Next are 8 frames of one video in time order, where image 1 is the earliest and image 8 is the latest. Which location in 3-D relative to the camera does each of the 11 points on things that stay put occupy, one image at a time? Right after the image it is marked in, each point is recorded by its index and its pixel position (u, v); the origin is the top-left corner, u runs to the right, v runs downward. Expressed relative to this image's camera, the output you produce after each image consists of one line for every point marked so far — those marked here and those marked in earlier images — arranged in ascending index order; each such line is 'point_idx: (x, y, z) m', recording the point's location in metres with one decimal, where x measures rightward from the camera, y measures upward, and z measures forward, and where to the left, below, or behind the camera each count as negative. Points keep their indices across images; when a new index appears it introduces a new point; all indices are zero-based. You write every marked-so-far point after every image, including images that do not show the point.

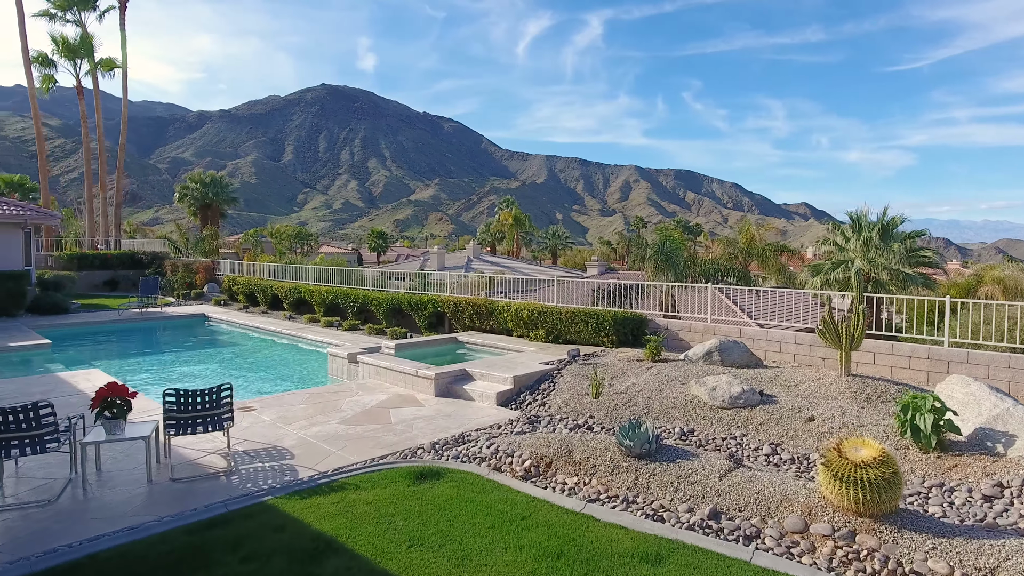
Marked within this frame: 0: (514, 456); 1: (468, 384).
0: (0.0, -1.4, +5.5) m
1: (-0.6, -1.2, +8.3) m
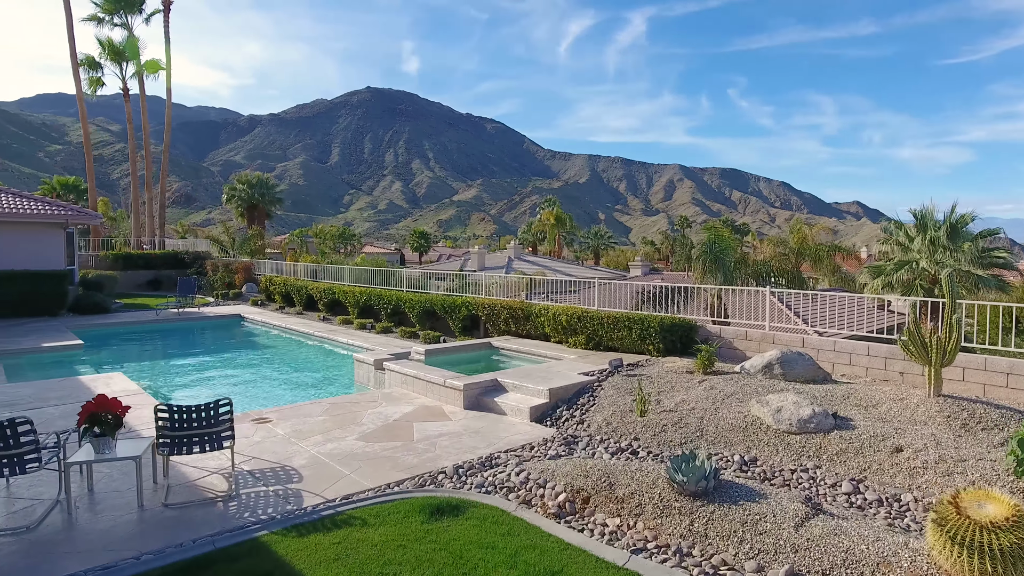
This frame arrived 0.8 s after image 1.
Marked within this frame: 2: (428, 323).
0: (+0.3, -1.5, +4.8) m
1: (-0.2, -1.3, +7.6) m
2: (-1.9, -0.8, +14.3) m
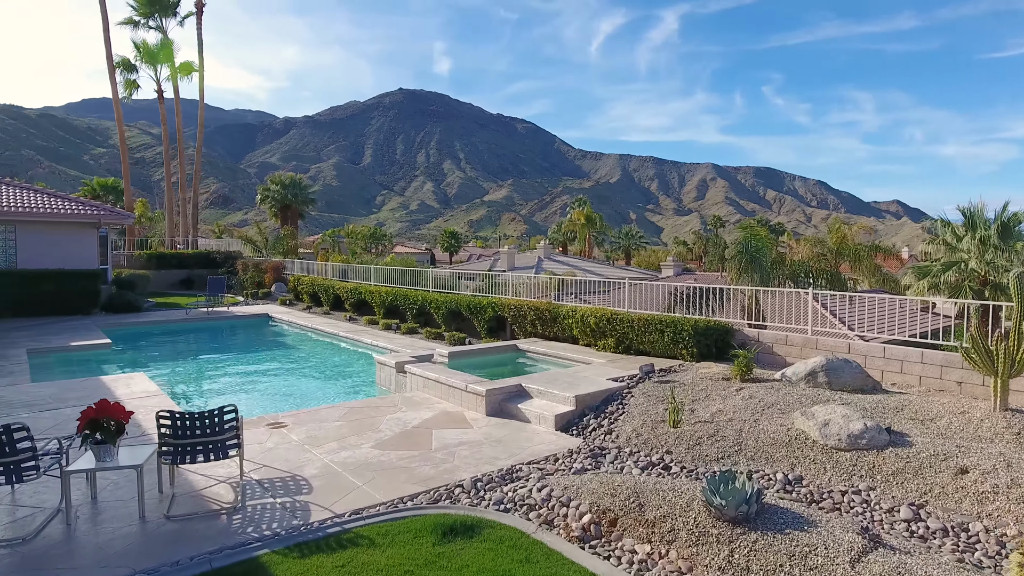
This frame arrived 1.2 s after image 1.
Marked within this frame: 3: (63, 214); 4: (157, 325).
0: (+0.4, -1.5, +4.4) m
1: (+0.1, -1.3, +7.3) m
2: (-1.3, -0.8, +14.0) m
3: (-12.6, +2.1, +17.9) m
4: (-9.6, -1.0, +17.3) m
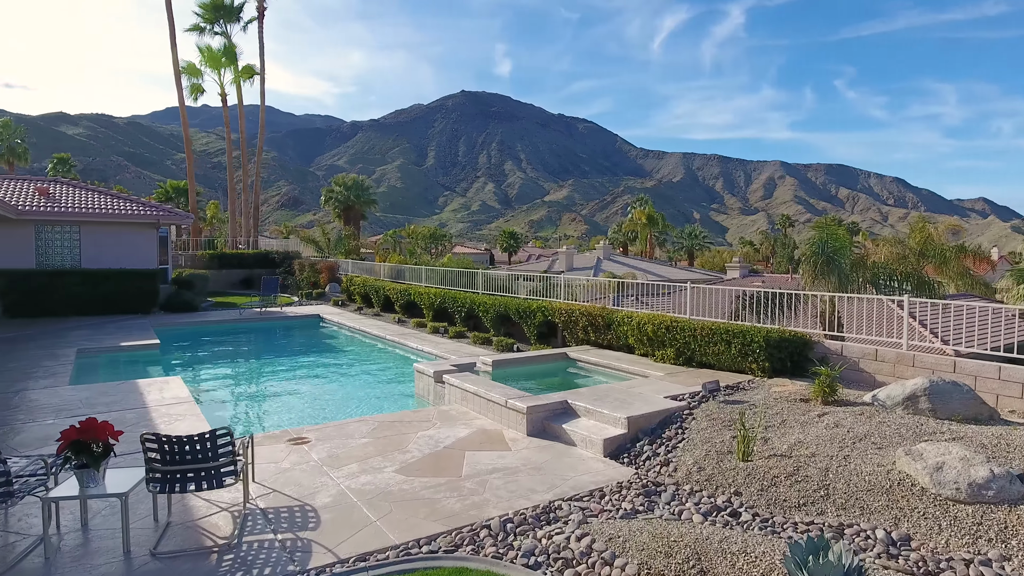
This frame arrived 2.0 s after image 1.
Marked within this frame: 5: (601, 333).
0: (+0.6, -1.5, +3.6) m
1: (+0.6, -1.3, +6.5) m
2: (-0.2, -0.9, +13.4) m
3: (-11.1, +2.1, +18.2) m
4: (-8.2, -1.0, +17.4) m
5: (+1.4, -0.7, +10.5) m
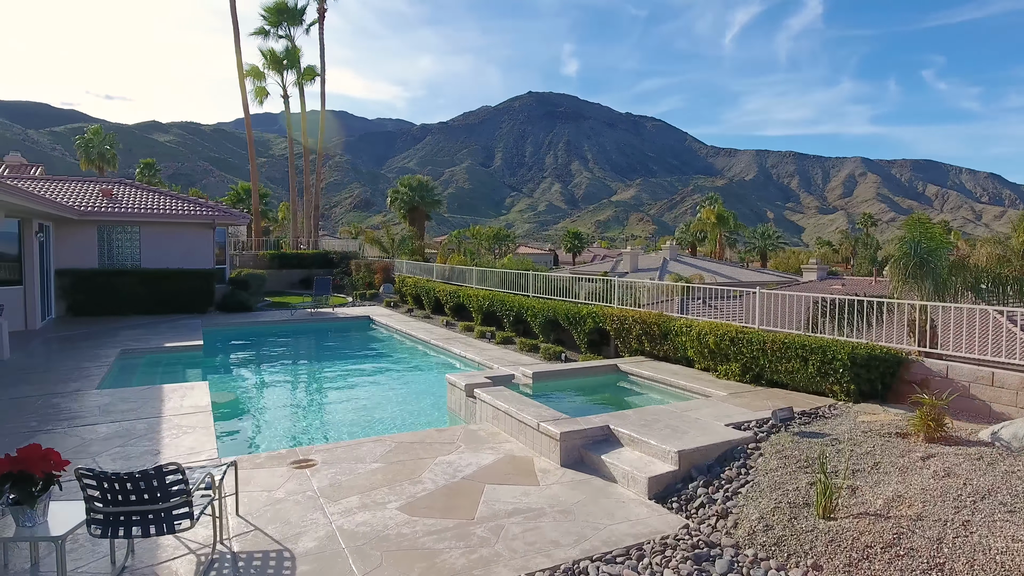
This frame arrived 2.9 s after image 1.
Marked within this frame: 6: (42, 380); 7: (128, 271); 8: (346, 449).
0: (+0.5, -1.6, +2.7) m
1: (+0.8, -1.4, +5.5) m
2: (+0.8, -0.9, +12.4) m
3: (-9.5, +2.1, +18.4) m
4: (-6.7, -1.0, +17.3) m
5: (+2.1, -0.8, +9.4) m
6: (-7.1, -1.4, +9.7) m
7: (-10.6, +0.5, +17.7) m
8: (-1.6, -1.5, +6.1) m
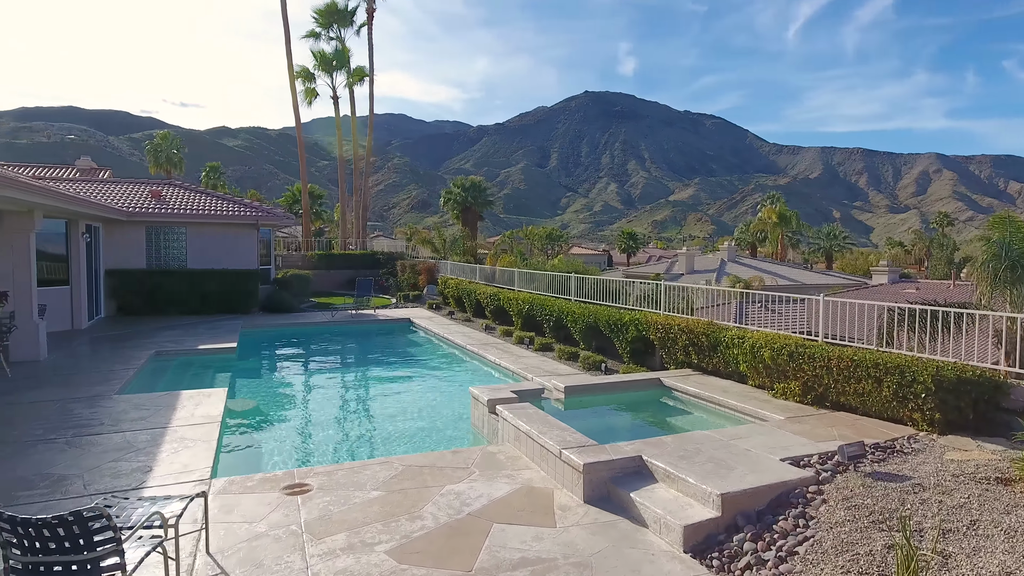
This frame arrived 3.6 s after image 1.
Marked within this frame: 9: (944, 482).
0: (+0.4, -1.7, +1.9) m
1: (+0.9, -1.5, +4.7) m
2: (+1.5, -1.0, +11.6) m
3: (-8.3, +2.1, +18.4) m
4: (-5.6, -1.0, +17.1) m
5: (+2.6, -0.9, +8.5) m
6: (-6.6, -1.4, +9.6) m
7: (-9.4, +0.5, +17.9) m
8: (-1.4, -1.6, +5.5) m
9: (+2.9, -1.3, +4.2) m
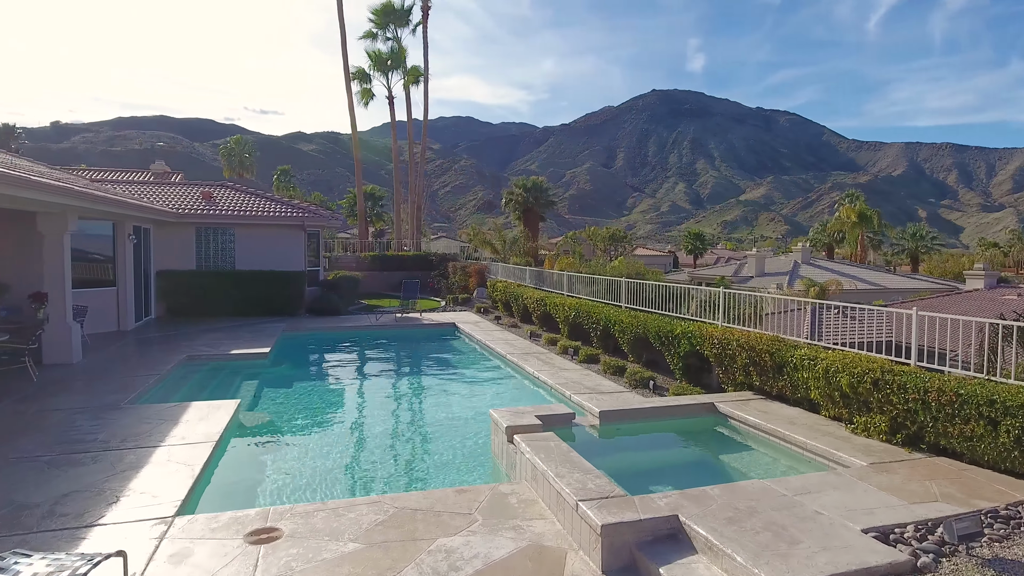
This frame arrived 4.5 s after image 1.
0: (+0.1, -1.7, +0.9) m
1: (+0.9, -1.6, +3.7) m
2: (+2.1, -1.1, +10.5) m
3: (-6.9, +2.0, +18.2) m
4: (-4.4, -1.1, +16.7) m
5: (+2.9, -1.0, +7.3) m
6: (-6.1, -1.5, +9.3) m
7: (-8.0, +0.4, +17.8) m
8: (-1.3, -1.6, +4.7) m
9: (+2.8, -1.4, +3.0) m
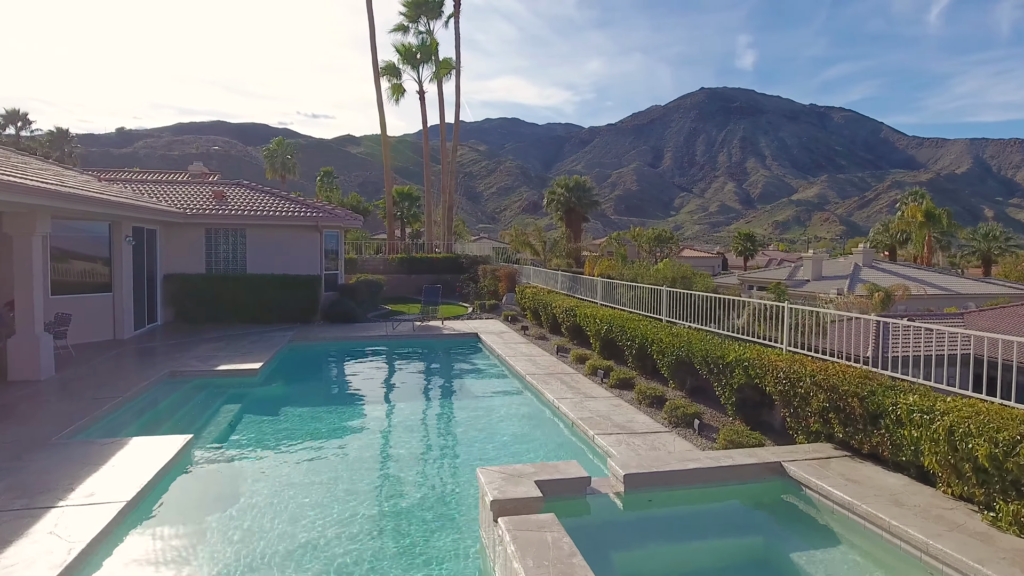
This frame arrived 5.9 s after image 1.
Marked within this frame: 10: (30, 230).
0: (-0.3, -1.9, -0.7) m
1: (+0.7, -1.7, +2.0) m
2: (+2.4, -1.3, +8.7) m
3: (-6.1, +1.9, +17.1) m
4: (-3.7, -1.2, +15.3) m
5: (+2.9, -1.2, +5.5) m
6: (-6.0, -1.6, +8.0) m
7: (-7.2, +0.3, +16.7) m
8: (-1.5, -1.8, +3.1) m
9: (+2.5, -1.5, +1.2) m
10: (-7.3, +0.9, +9.8) m
